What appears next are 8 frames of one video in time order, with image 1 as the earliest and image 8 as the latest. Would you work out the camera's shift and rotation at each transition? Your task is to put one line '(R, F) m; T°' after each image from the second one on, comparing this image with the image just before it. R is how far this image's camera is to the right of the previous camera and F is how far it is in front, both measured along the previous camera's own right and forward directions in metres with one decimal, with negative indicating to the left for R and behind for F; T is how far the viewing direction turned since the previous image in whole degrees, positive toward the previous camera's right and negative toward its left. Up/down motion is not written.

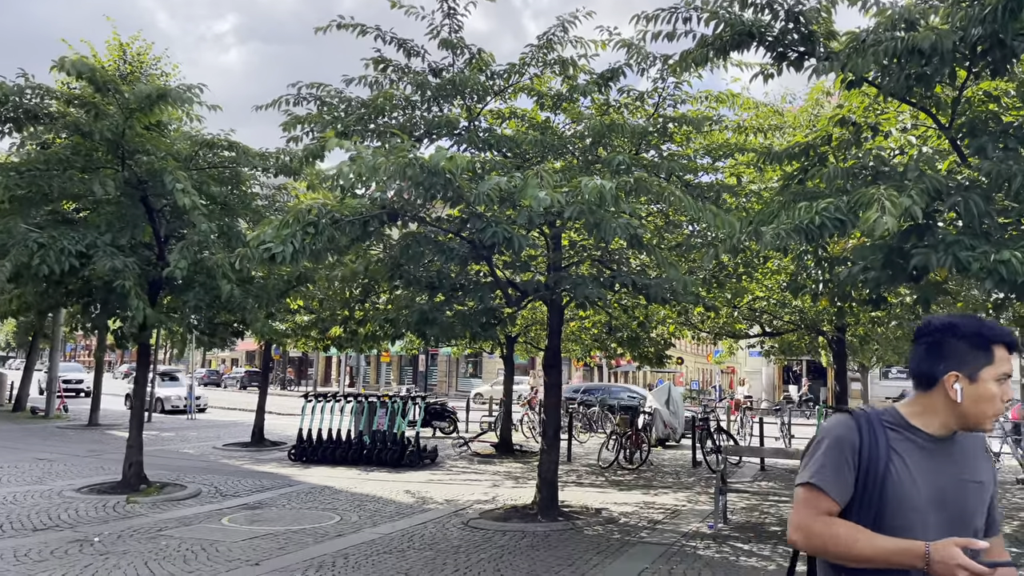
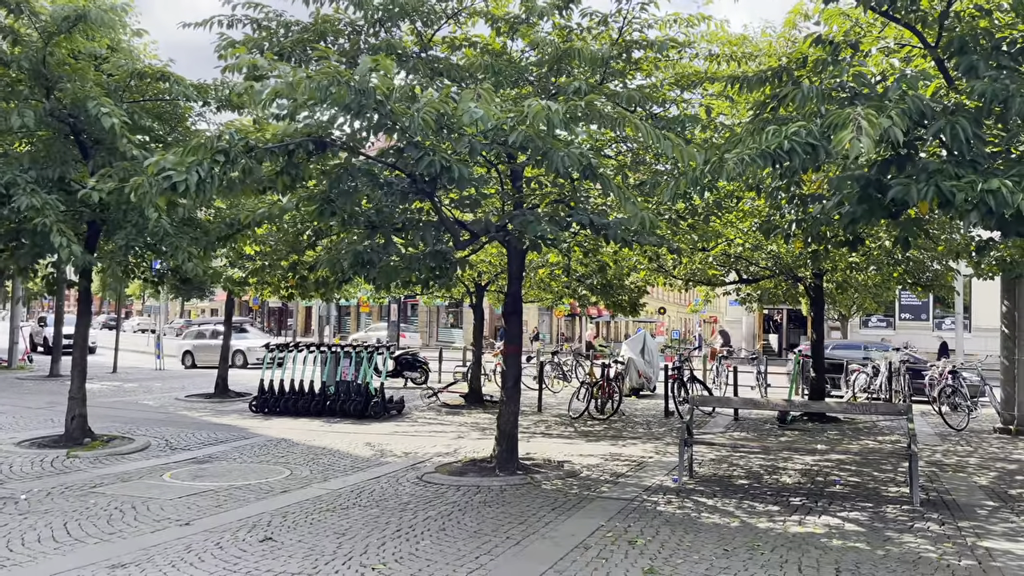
(+0.3, +0.6) m; +1°
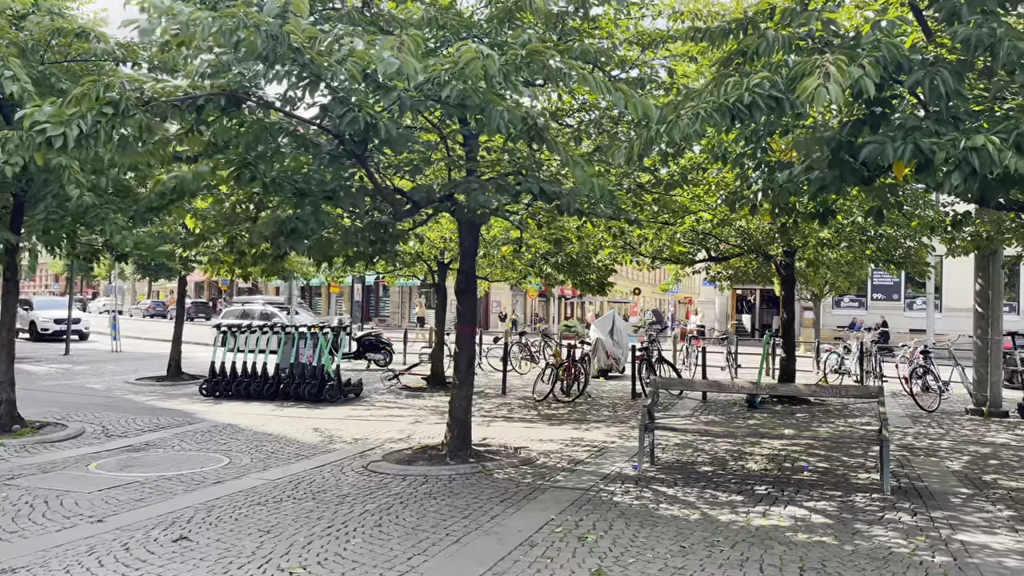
(+0.3, +0.6) m; +2°
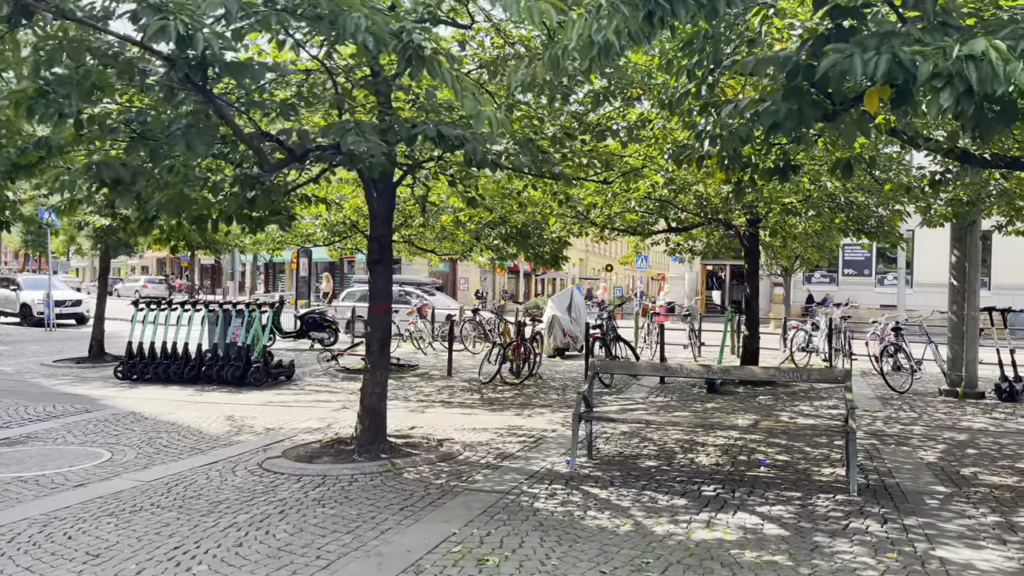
(+0.5, +1.1) m; +2°
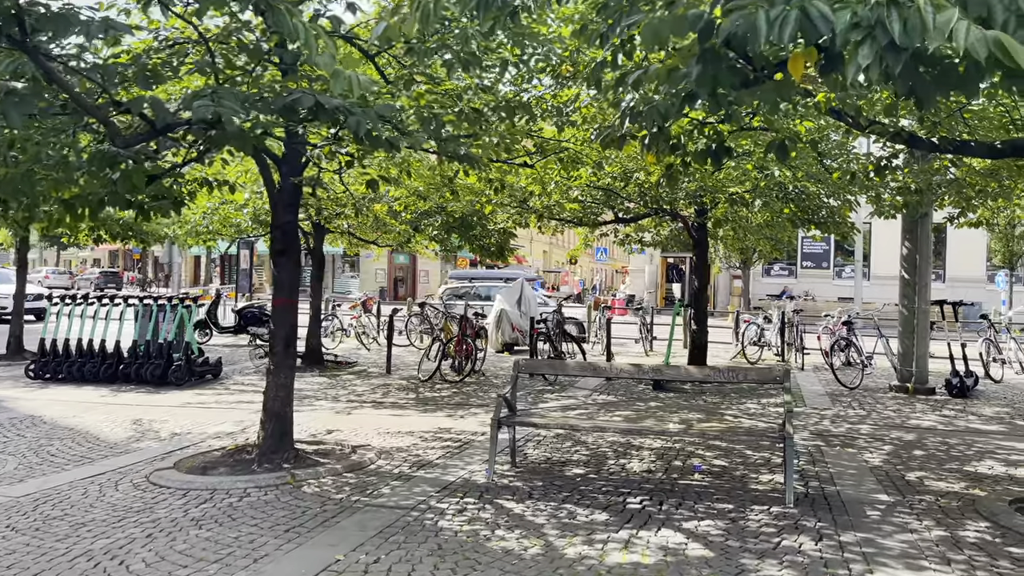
(+0.4, +0.6) m; +2°
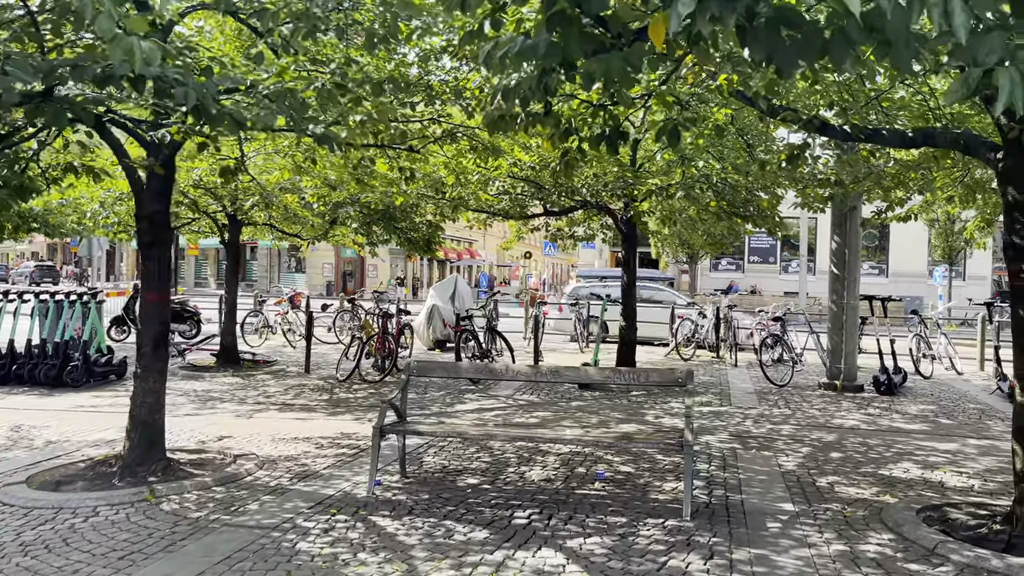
(+0.6, +0.5) m; +3°
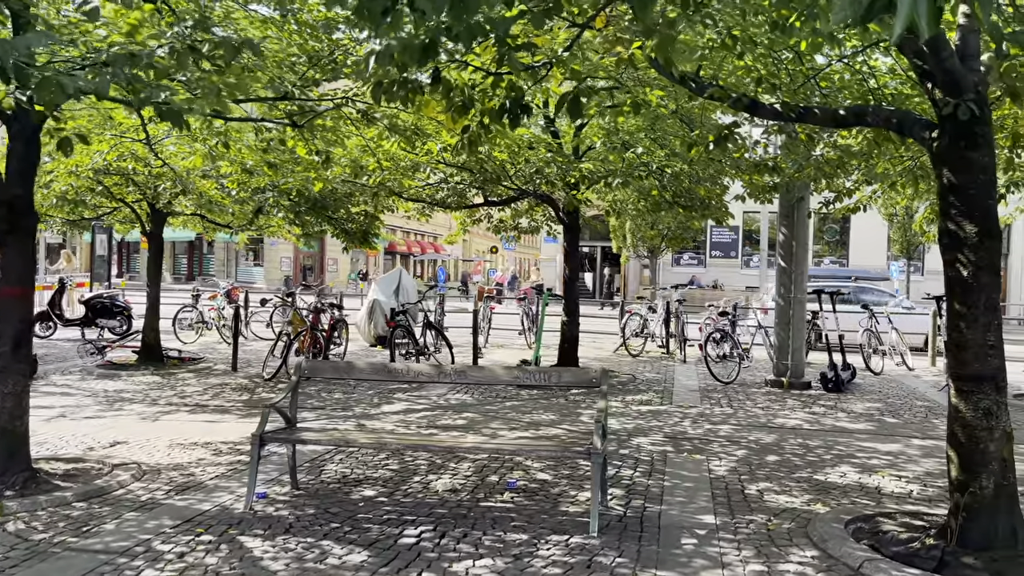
(+0.5, +0.5) m; +2°
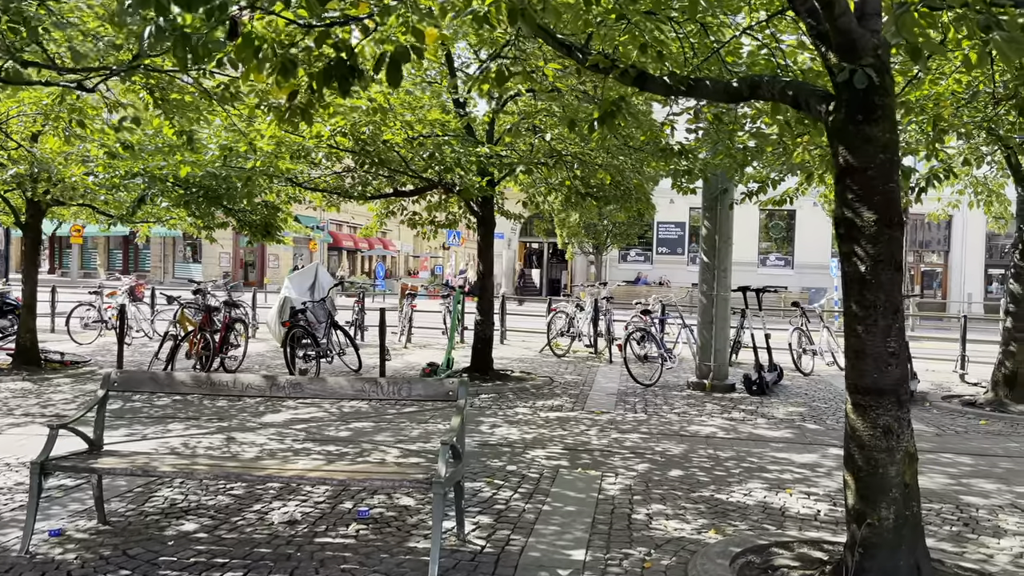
(+0.7, +0.8) m; +3°
